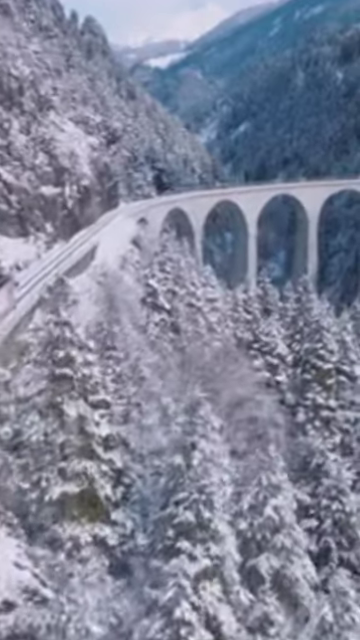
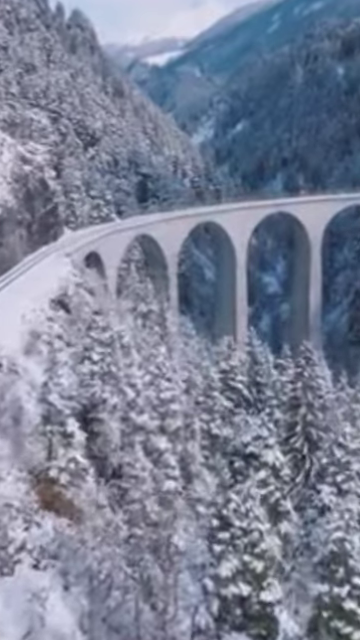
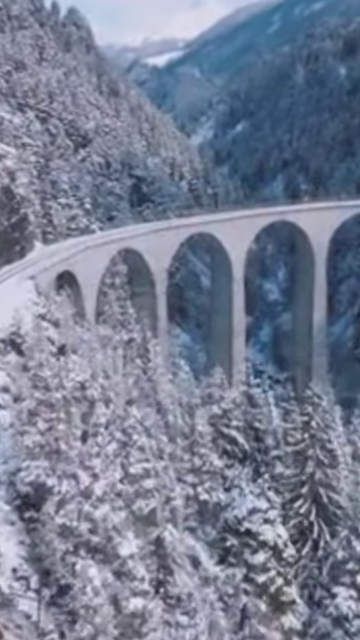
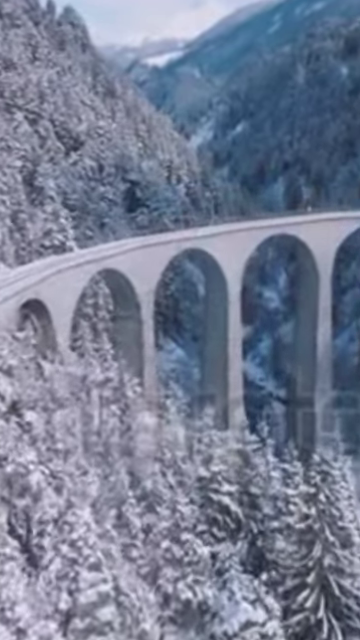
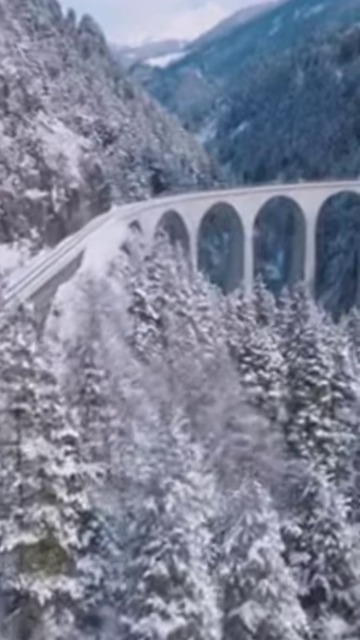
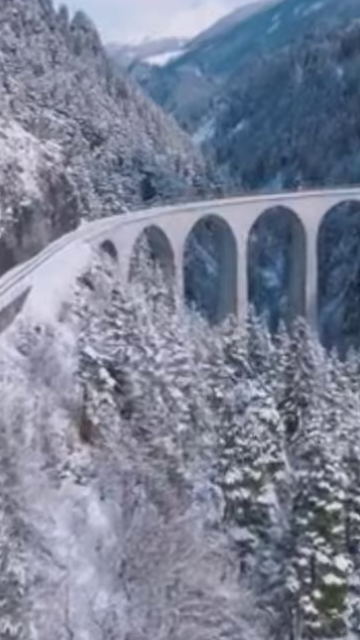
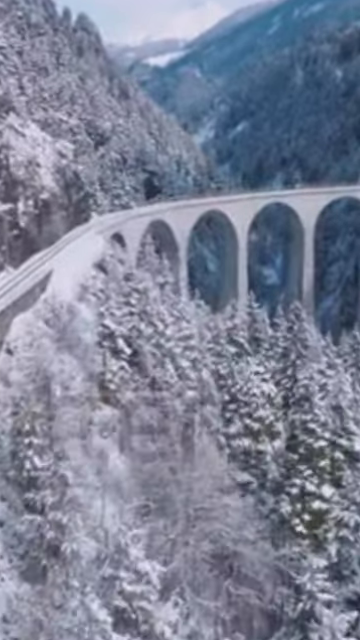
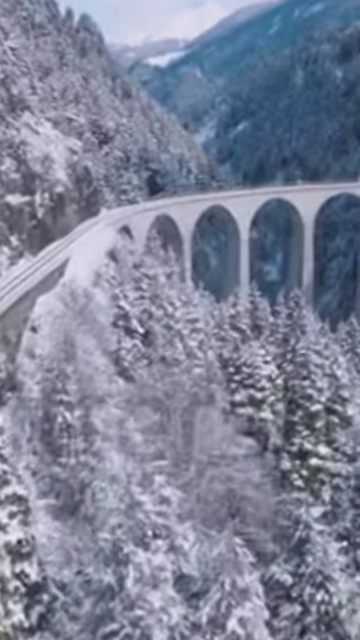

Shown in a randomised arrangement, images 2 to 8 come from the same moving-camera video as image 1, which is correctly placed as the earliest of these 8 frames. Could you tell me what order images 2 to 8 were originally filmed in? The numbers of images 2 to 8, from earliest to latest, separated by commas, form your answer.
5, 8, 7, 6, 2, 3, 4
